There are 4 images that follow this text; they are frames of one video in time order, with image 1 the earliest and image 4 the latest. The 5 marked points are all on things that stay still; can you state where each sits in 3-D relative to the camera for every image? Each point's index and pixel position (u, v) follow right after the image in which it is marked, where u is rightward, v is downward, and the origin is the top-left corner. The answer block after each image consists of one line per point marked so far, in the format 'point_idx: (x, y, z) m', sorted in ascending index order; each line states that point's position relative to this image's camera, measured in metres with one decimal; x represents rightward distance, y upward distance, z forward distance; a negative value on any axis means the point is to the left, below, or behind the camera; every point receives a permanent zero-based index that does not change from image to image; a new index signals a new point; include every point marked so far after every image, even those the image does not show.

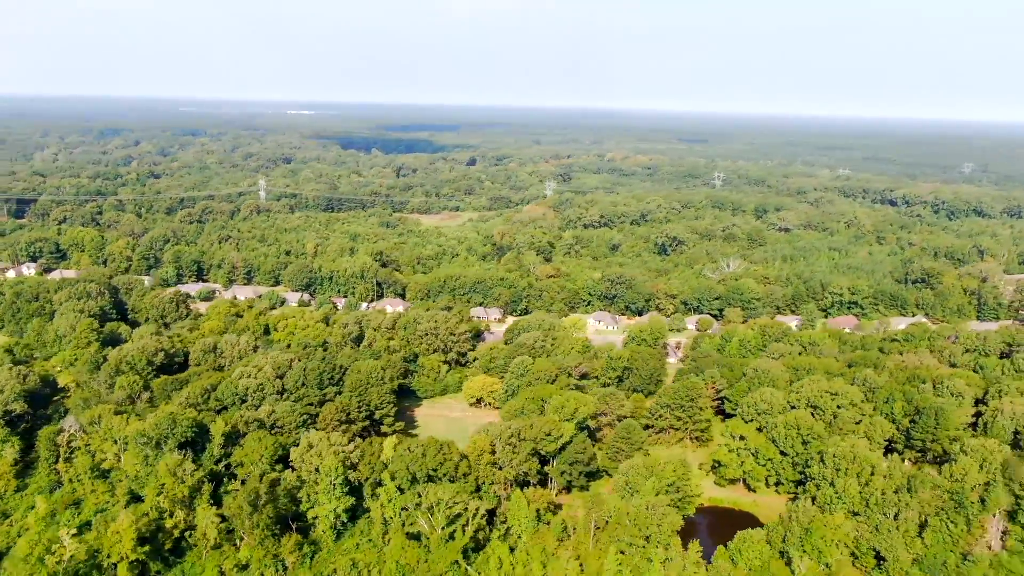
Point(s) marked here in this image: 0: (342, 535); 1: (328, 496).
0: (-4.3, -6.4, +19.0) m
1: (-4.7, -5.4, +19.0) m
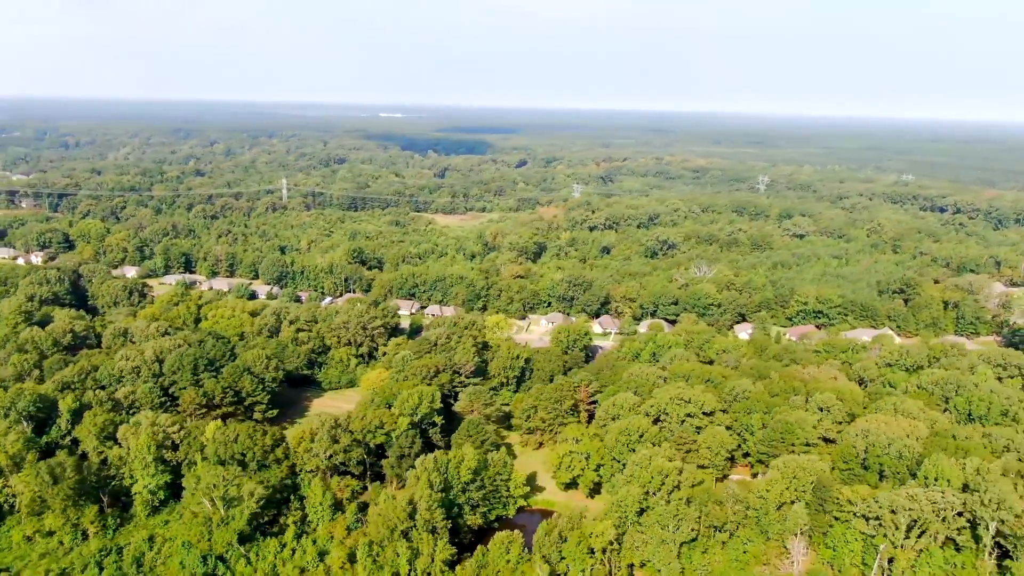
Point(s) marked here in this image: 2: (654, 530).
0: (-9.6, -6.1, +19.9) m
1: (-10.1, -5.0, +20.0) m
2: (+3.4, -5.7, +17.3) m
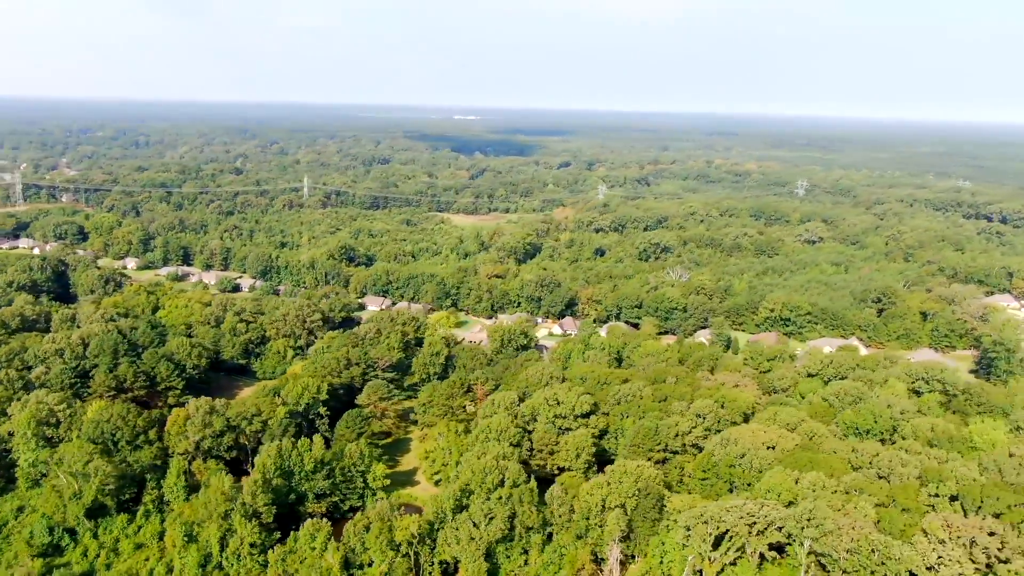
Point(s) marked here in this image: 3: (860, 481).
0: (-13.8, -5.6, +21.2) m
1: (-14.2, -4.6, +21.3) m
2: (-1.1, -5.6, +17.3) m
3: (+8.3, -4.6, +17.6) m
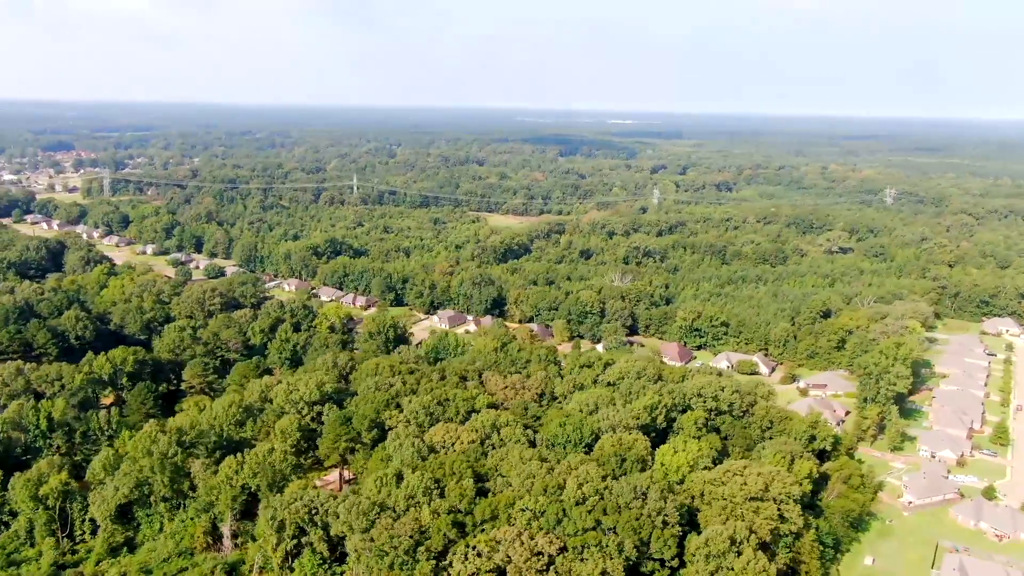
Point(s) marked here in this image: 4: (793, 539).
0: (-21.9, -4.6, +25.2) m
1: (-22.3, -3.6, +25.4) m
2: (-10.4, -5.1, +18.7) m
3: (-1.1, -4.6, +16.9) m
4: (+6.5, -5.8, +16.9) m
